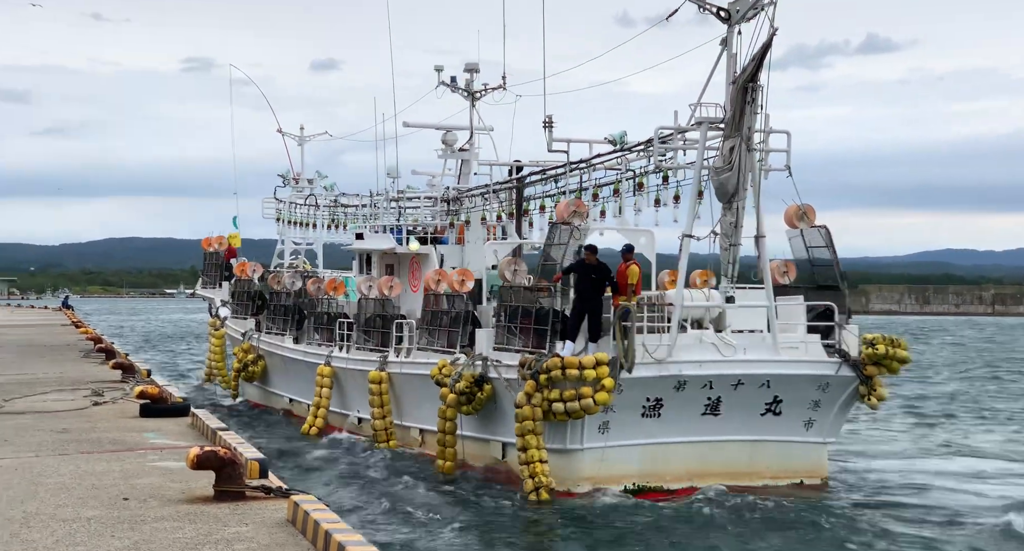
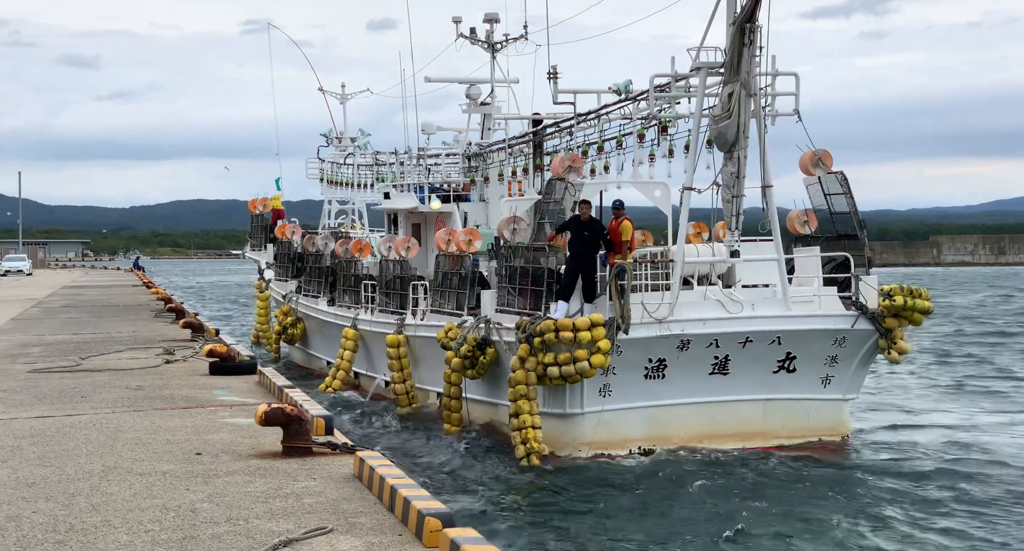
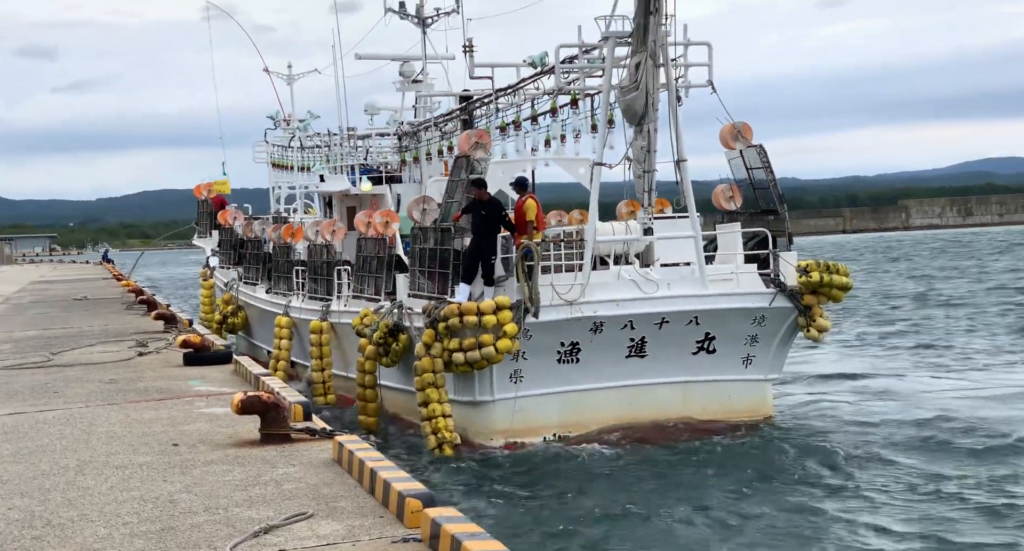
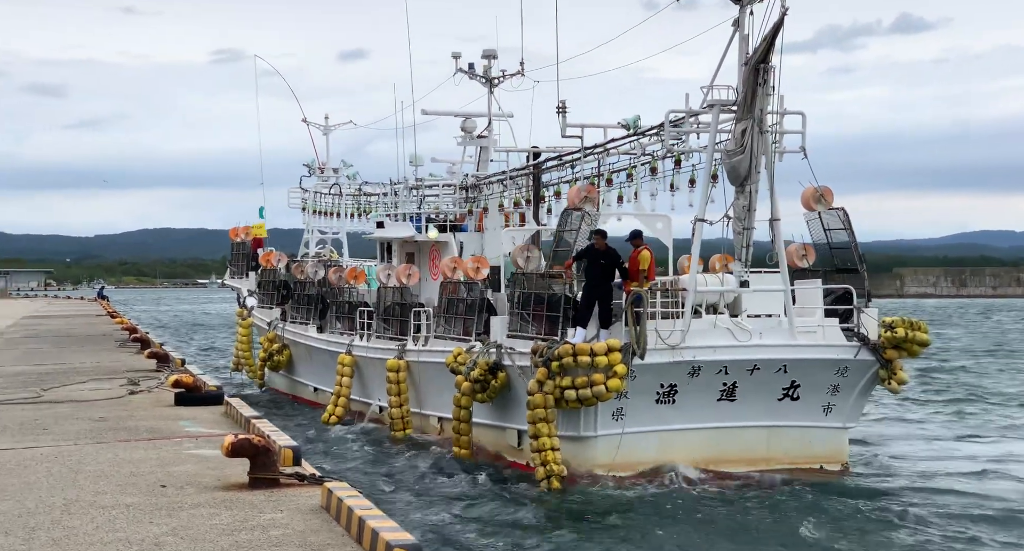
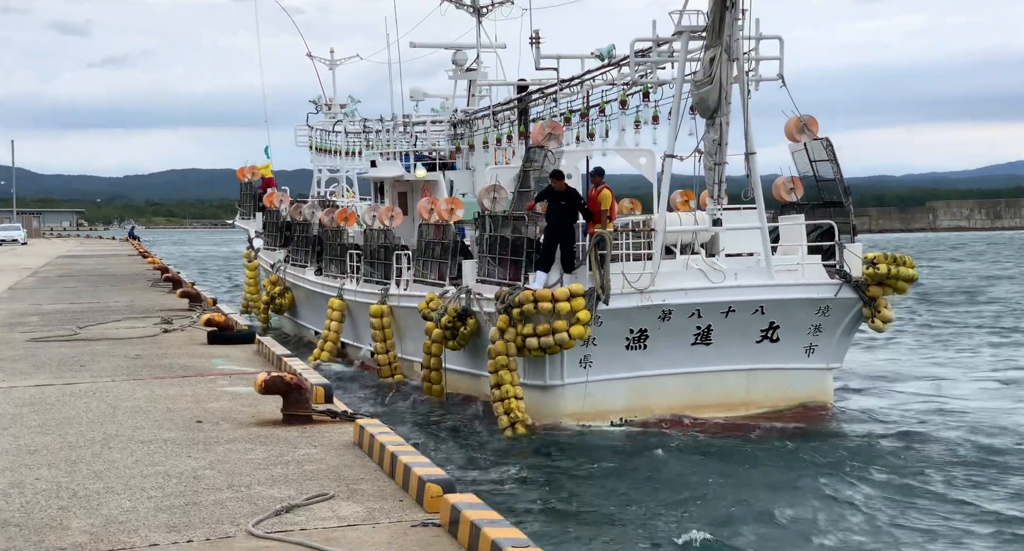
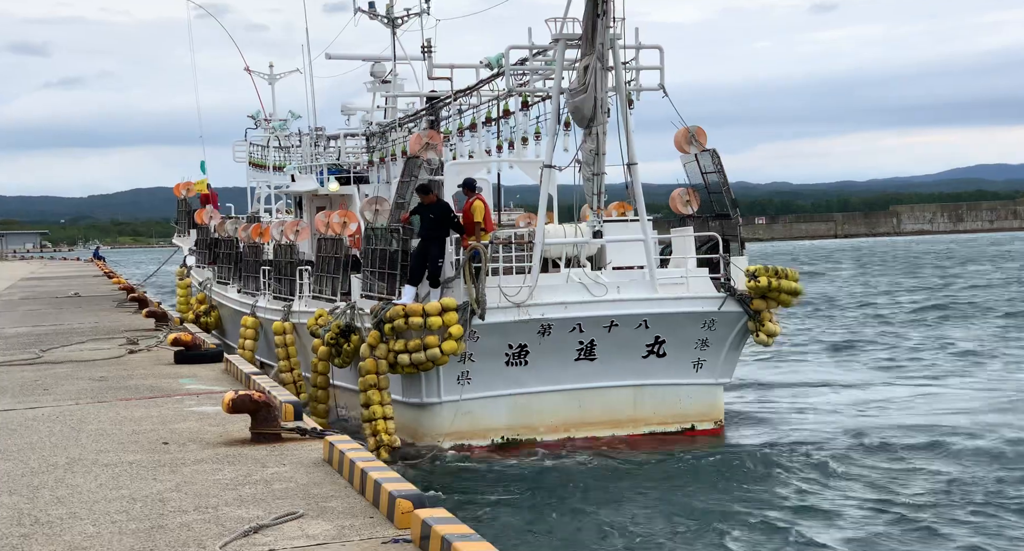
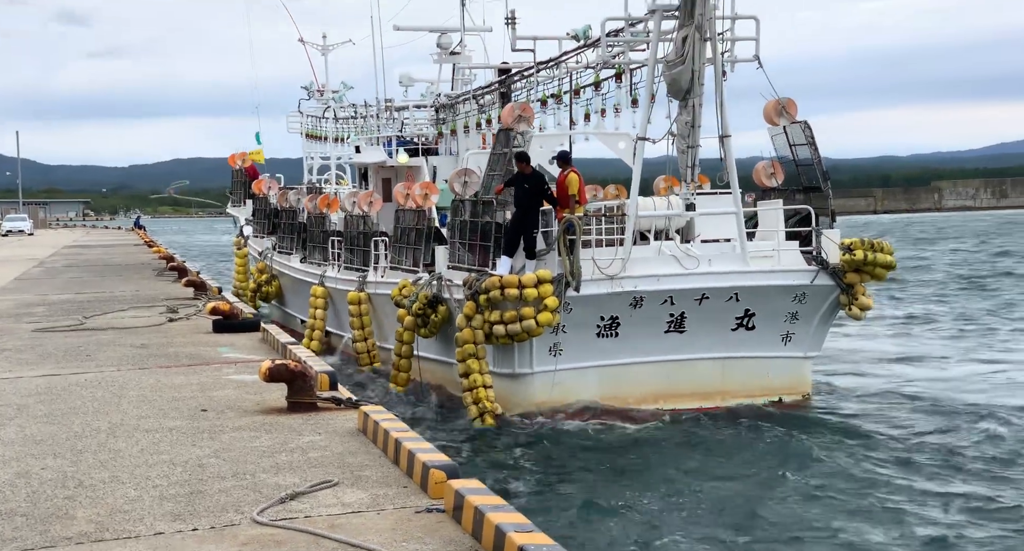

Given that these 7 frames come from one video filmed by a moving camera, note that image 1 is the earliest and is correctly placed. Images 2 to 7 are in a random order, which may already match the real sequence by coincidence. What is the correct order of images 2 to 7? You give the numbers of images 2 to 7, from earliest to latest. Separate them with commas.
4, 2, 5, 7, 3, 6
